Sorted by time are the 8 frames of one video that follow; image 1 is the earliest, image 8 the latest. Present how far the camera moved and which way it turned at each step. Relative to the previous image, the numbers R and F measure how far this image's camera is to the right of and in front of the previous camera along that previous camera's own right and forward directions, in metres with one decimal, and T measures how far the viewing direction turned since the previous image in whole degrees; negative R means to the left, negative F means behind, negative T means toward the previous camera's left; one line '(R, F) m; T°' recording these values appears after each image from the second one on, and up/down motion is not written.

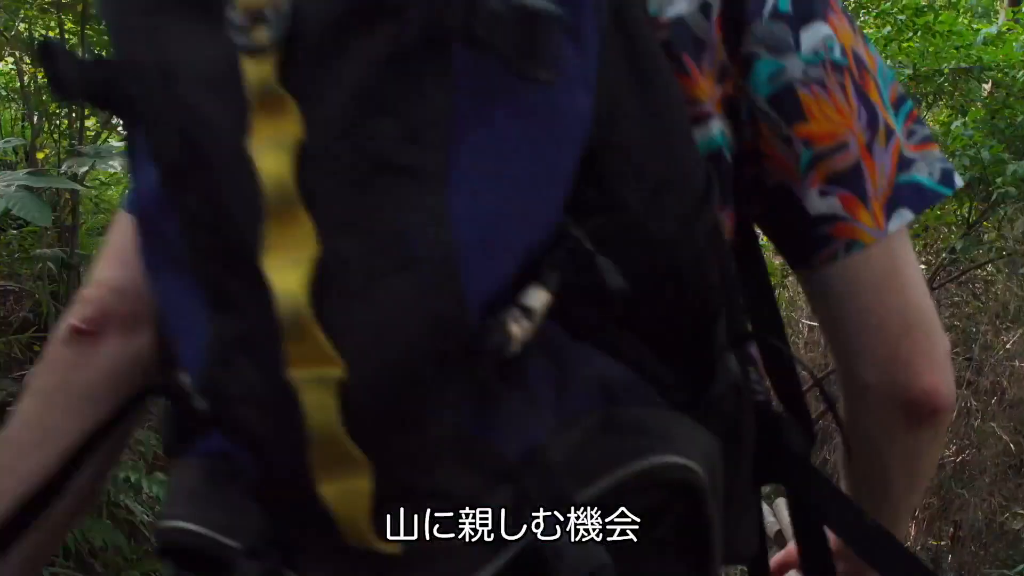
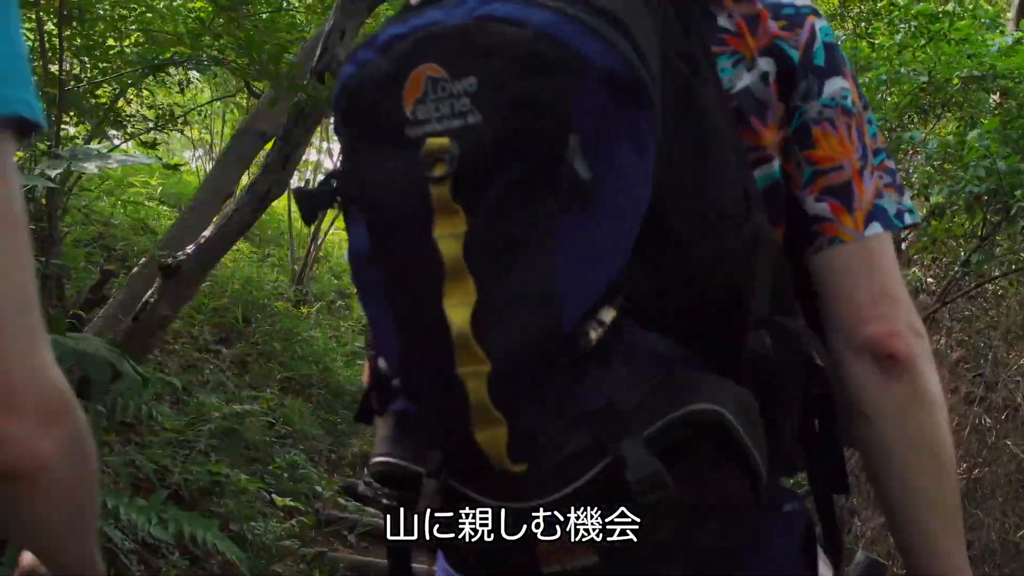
(0.0, +0.1) m; 0°
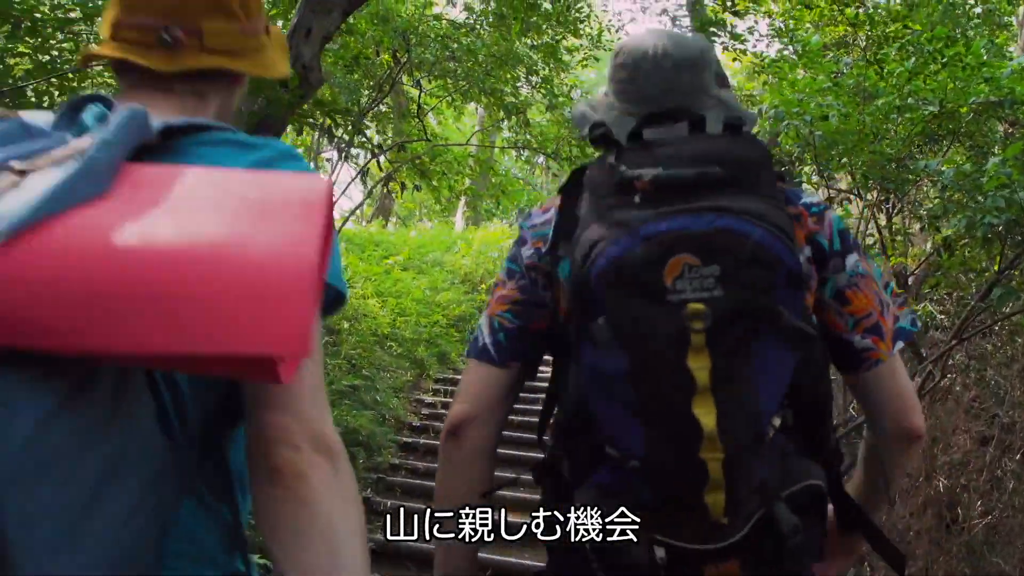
(0.0, +0.3) m; 0°
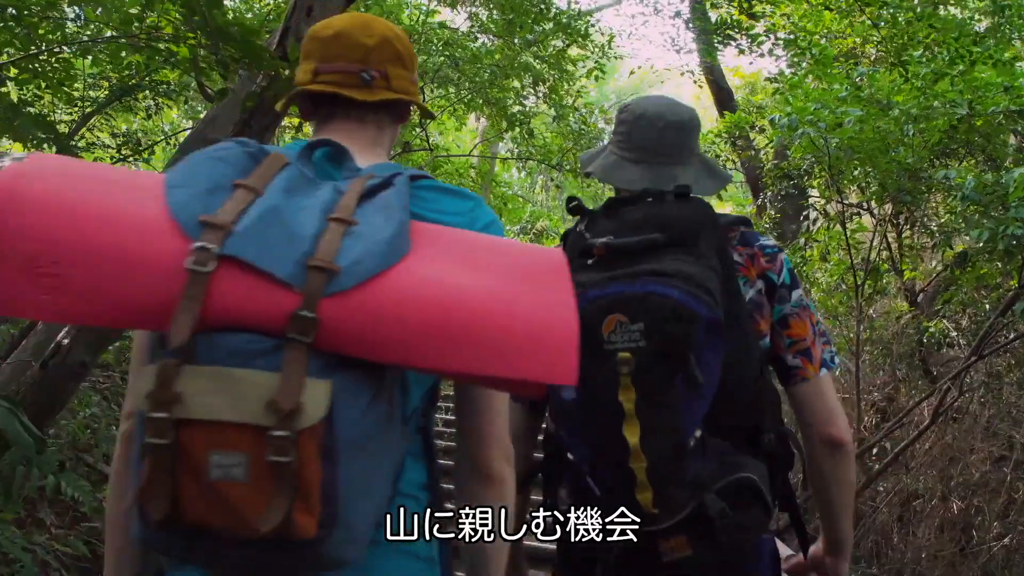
(0.0, +0.2) m; 0°
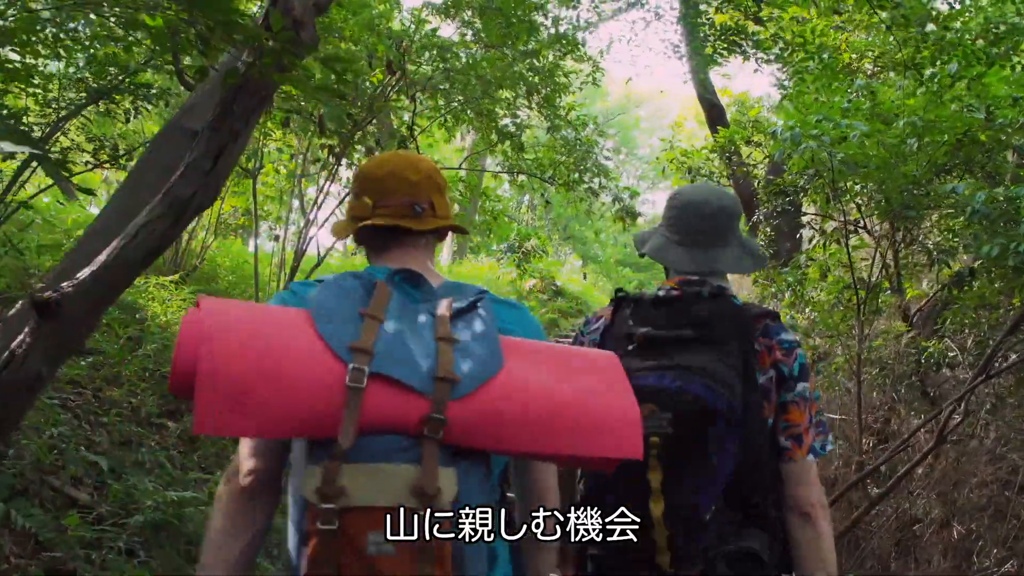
(0.0, +0.2) m; +1°
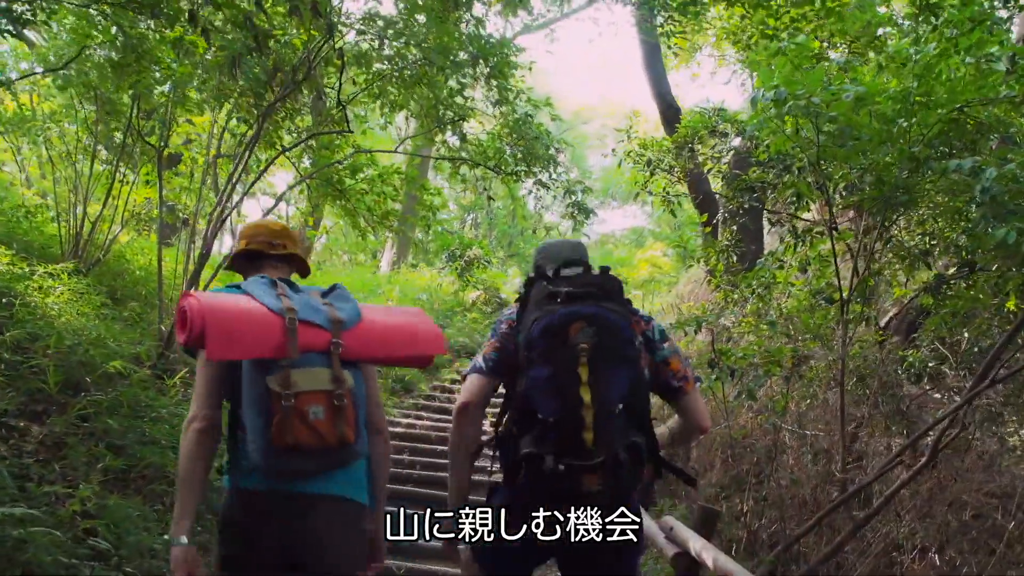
(0.0, +0.6) m; +2°
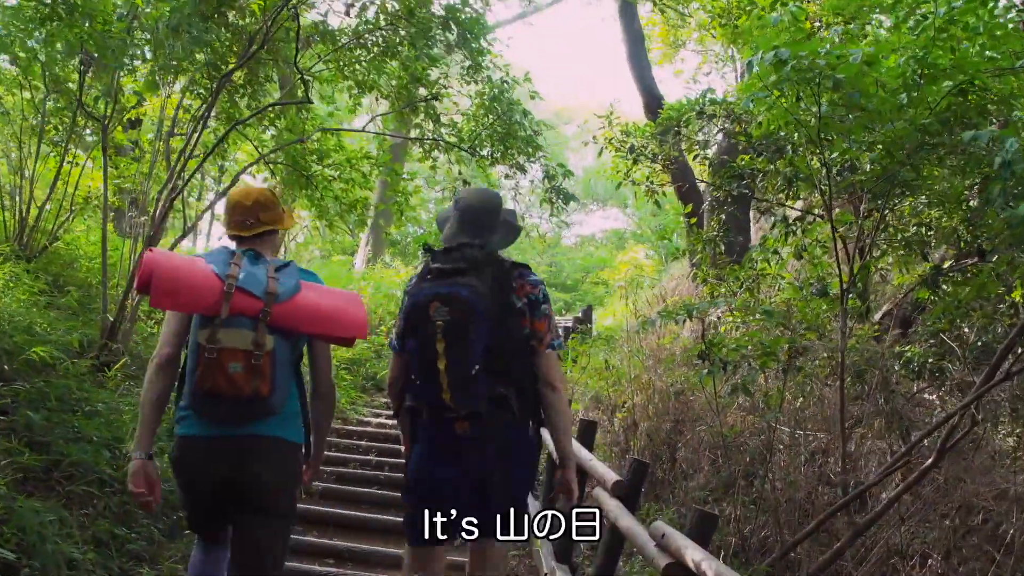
(0.0, +0.4) m; +1°
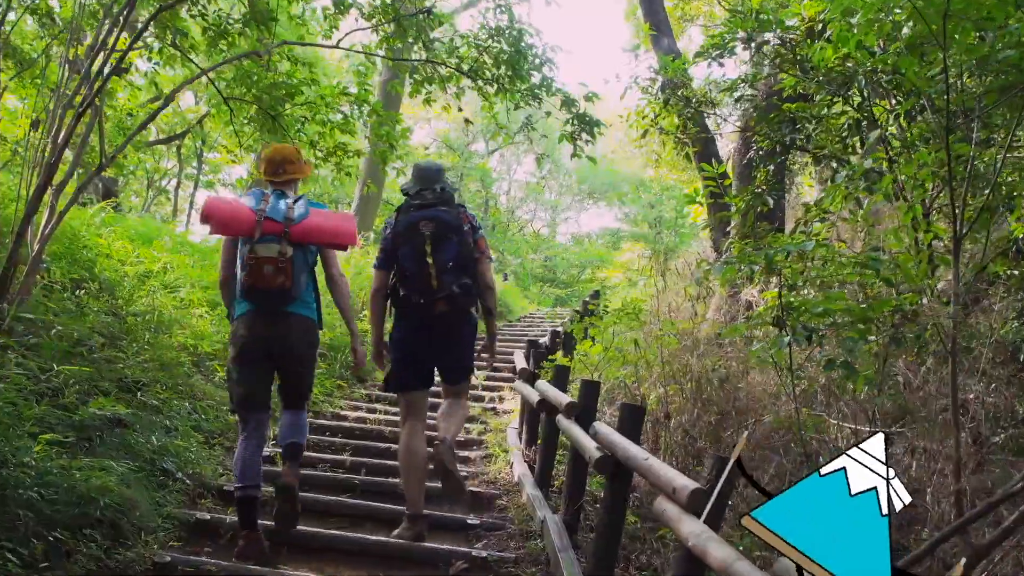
(-0.1, +1.0) m; 0°
